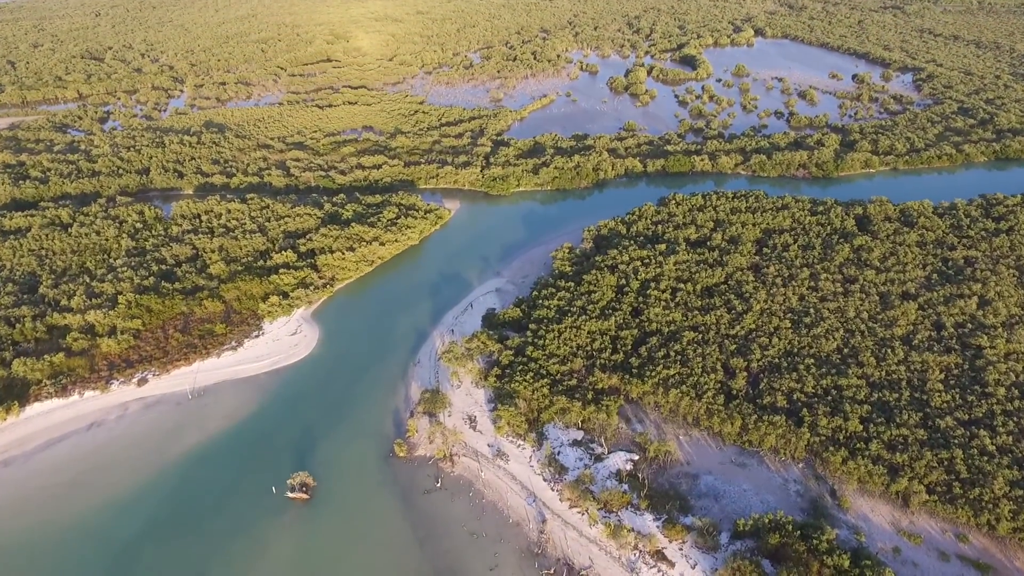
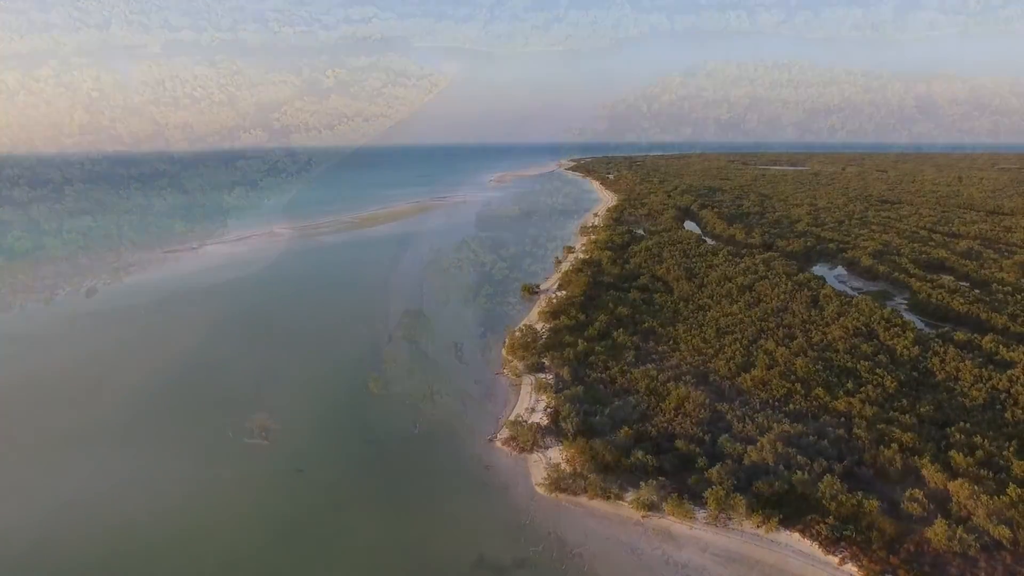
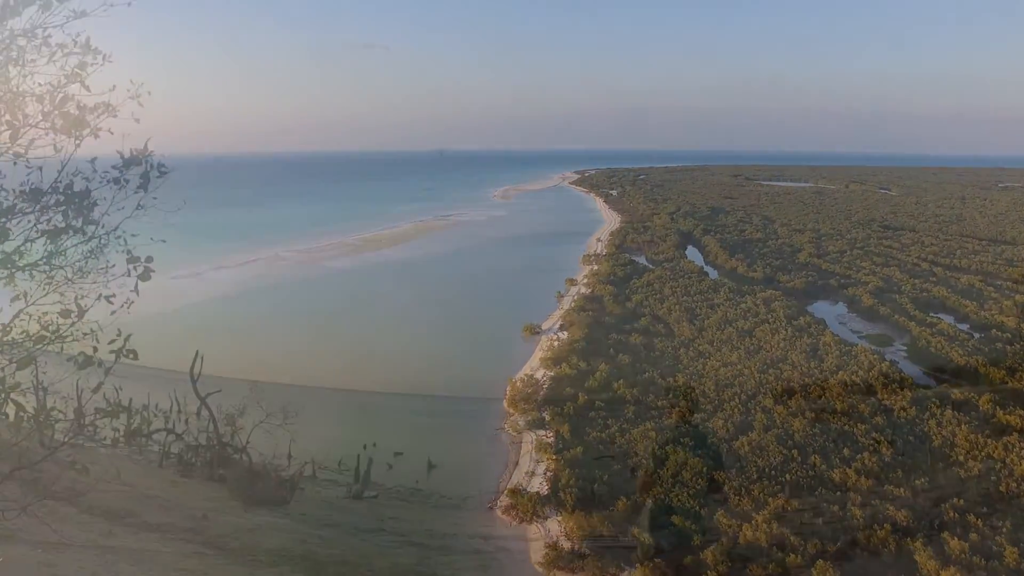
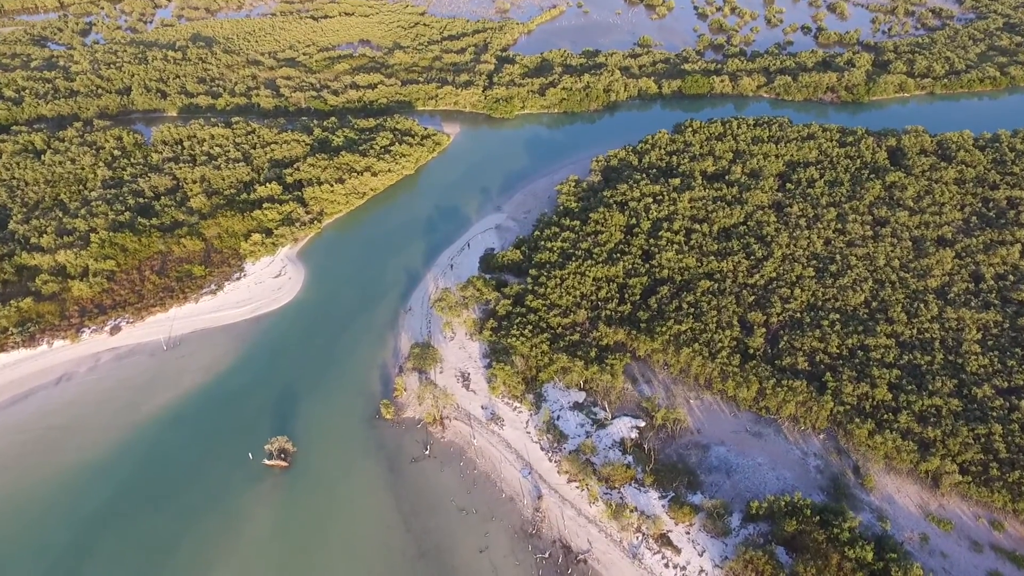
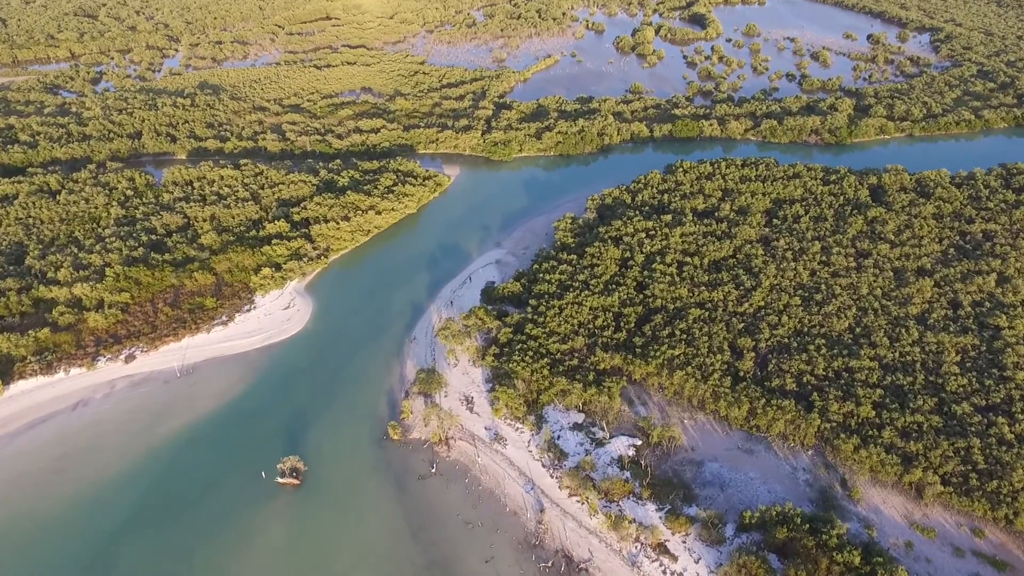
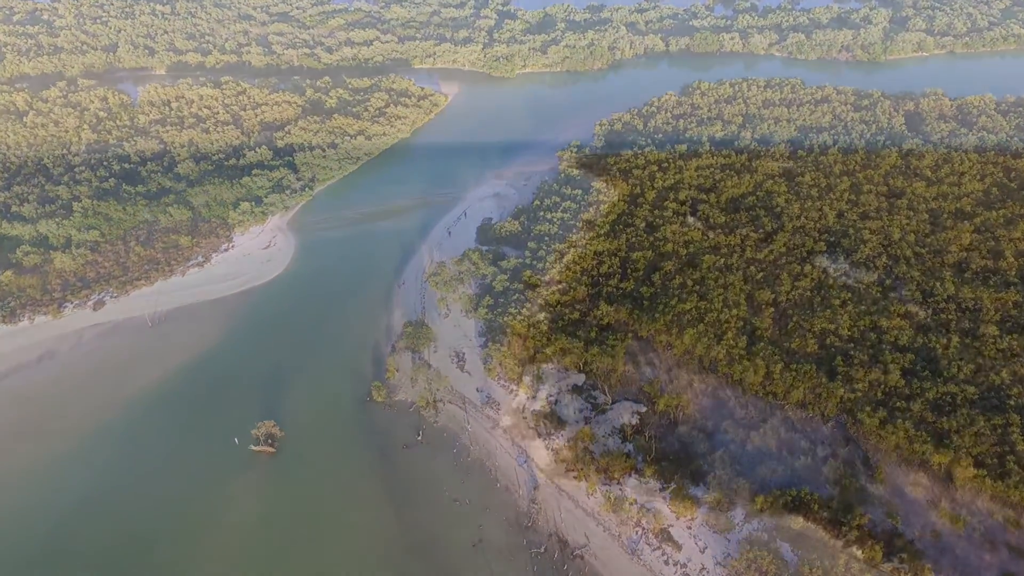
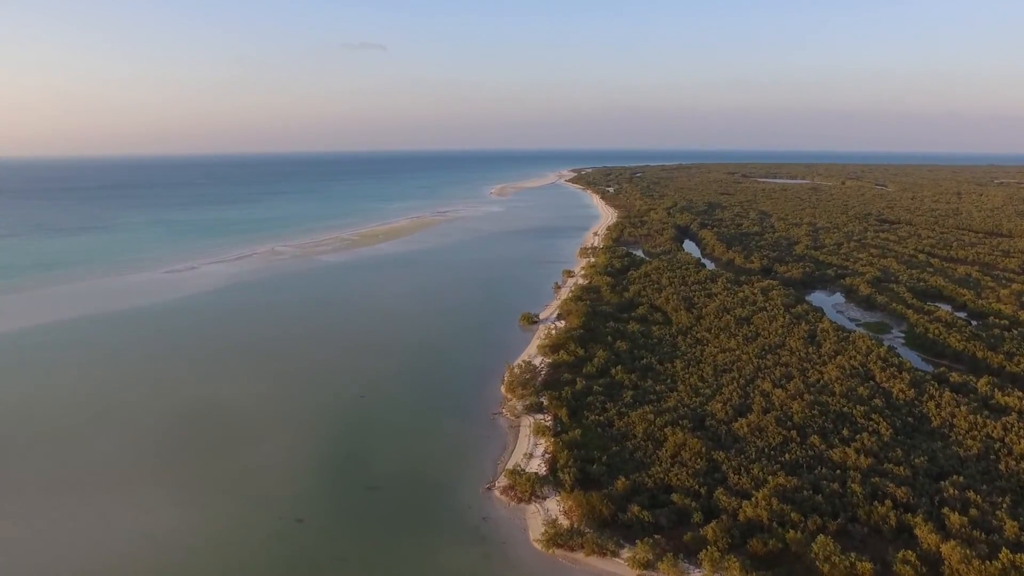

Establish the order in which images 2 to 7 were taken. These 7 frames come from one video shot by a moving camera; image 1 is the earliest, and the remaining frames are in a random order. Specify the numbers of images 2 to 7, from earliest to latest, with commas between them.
5, 4, 6, 2, 7, 3
